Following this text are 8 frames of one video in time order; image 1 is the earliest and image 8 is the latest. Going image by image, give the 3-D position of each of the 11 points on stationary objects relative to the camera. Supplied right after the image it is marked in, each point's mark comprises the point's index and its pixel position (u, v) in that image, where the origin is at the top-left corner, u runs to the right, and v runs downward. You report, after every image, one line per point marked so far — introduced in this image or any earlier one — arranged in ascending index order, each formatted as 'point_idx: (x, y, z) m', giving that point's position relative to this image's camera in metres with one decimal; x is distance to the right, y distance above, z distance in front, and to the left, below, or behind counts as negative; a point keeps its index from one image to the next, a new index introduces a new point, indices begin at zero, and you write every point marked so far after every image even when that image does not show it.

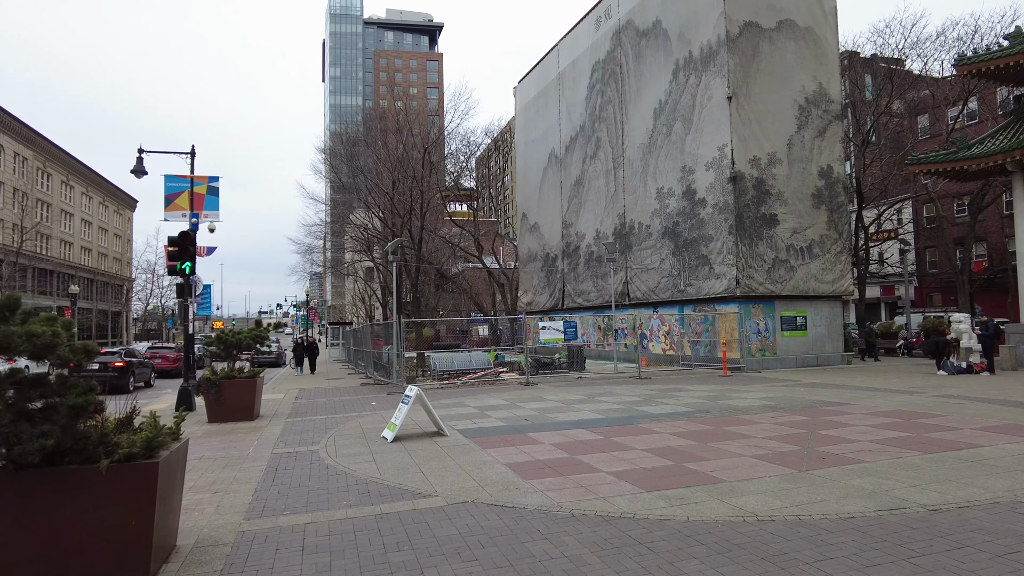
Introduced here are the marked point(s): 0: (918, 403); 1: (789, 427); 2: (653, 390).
0: (+7.4, -2.1, +11.7) m
1: (+4.2, -2.1, +9.6) m
2: (+3.3, -2.4, +14.9) m
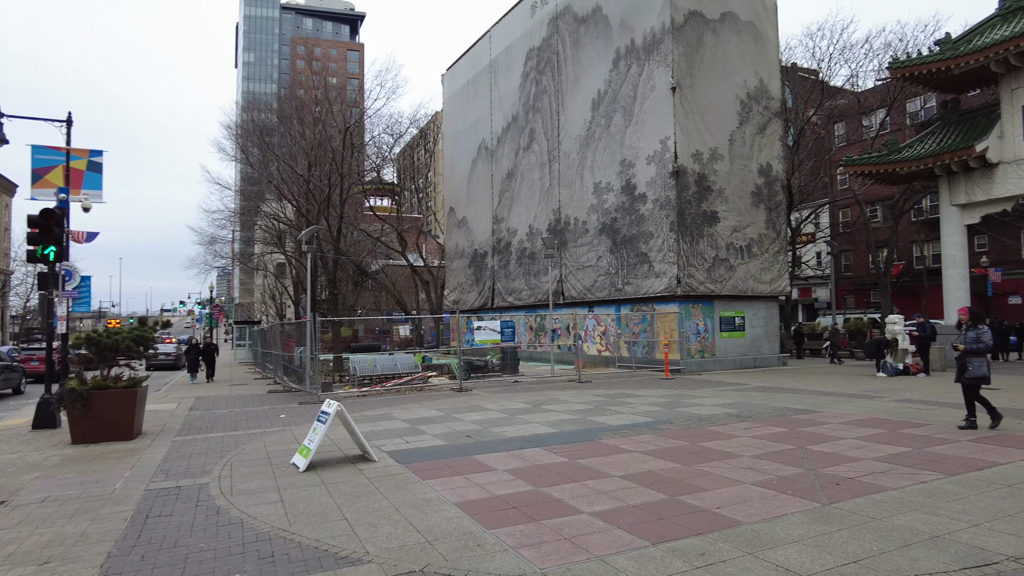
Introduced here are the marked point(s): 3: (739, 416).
0: (+6.4, -2.1, +11.0) m
1: (+3.4, -2.0, +8.5) m
2: (+1.9, -2.3, +13.6) m
3: (+3.8, -2.1, +10.8) m
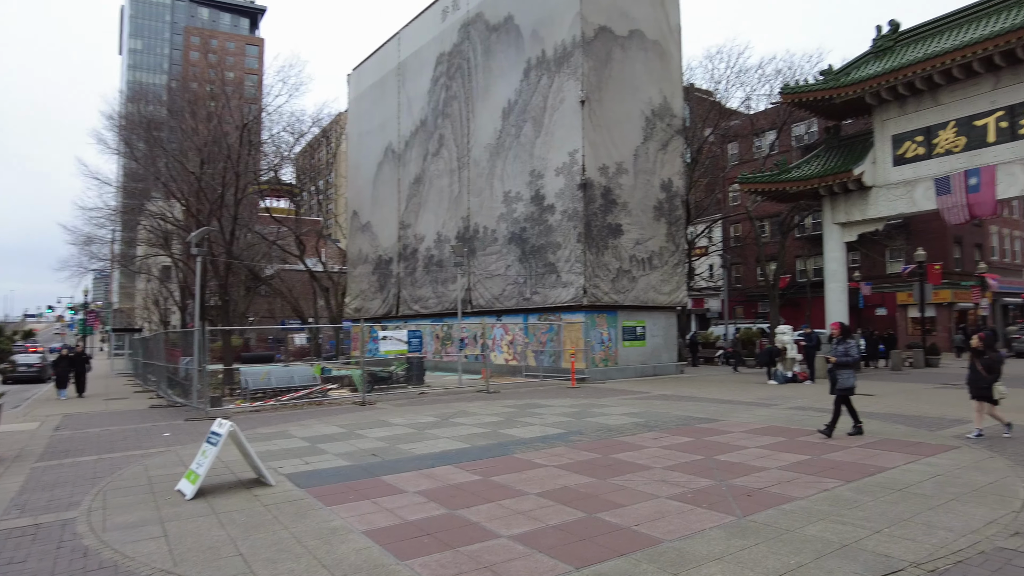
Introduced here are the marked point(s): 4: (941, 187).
0: (+4.8, -2.3, +11.5) m
1: (+2.3, -2.2, +8.6) m
2: (0.0, -2.5, +13.5) m
3: (+2.3, -2.3, +10.9) m
4: (+13.0, +3.0, +19.6) m
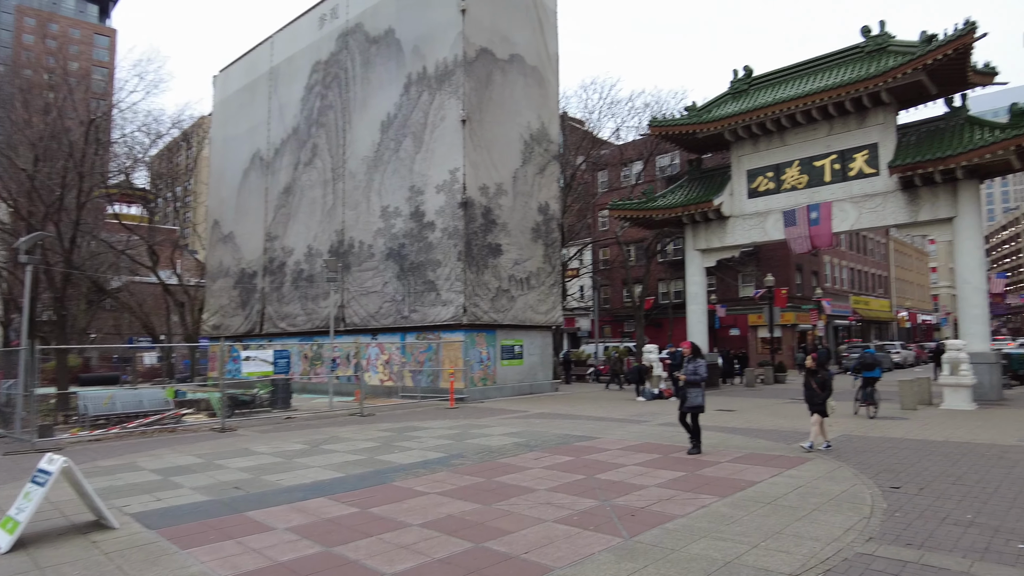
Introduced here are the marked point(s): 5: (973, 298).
0: (+2.6, -2.7, +11.9) m
1: (+0.7, -2.5, +8.6) m
2: (-2.5, -2.8, +12.9) m
3: (+0.3, -2.7, +10.9) m
4: (+9.1, +2.3, +21.6) m
5: (+12.9, -0.3, +18.0) m
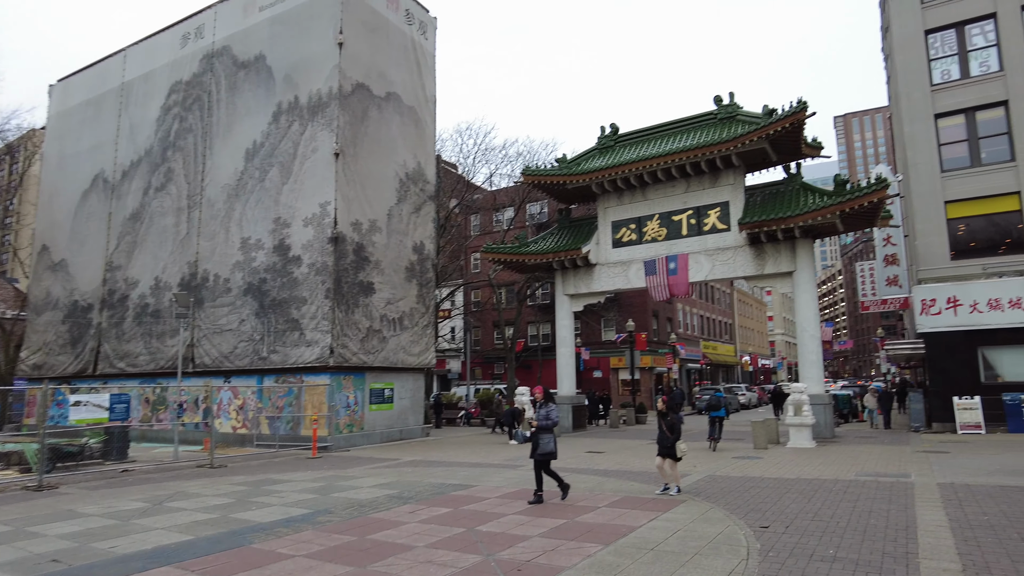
0: (+0.3, -3.5, +11.7) m
1: (-0.9, -3.0, +8.1) m
2: (-4.9, -3.5, +11.7) m
3: (-1.8, -3.3, +10.2) m
4: (+4.8, +0.7, +22.8) m
5: (+9.2, -1.8, +19.9) m
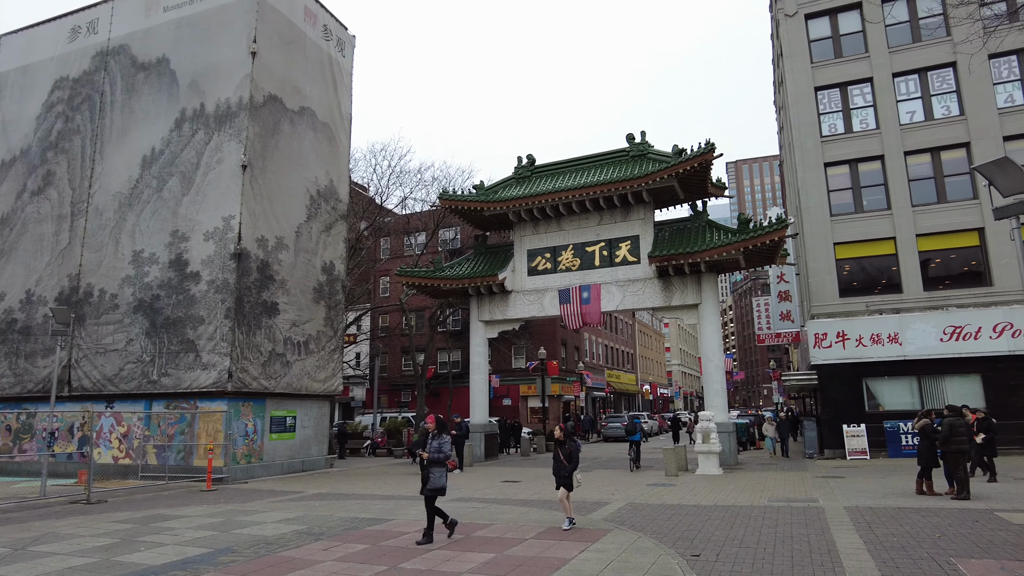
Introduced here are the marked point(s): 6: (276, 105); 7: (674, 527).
0: (-1.1, -3.9, +11.2) m
1: (-1.8, -3.2, +7.5) m
2: (-6.3, -3.8, +10.4) m
3: (-3.0, -3.6, +9.5) m
4: (+1.8, -0.3, +23.0) m
5: (+6.5, -2.8, +20.6) m
6: (-7.3, +5.7, +20.0) m
7: (+2.3, -3.4, +9.2) m
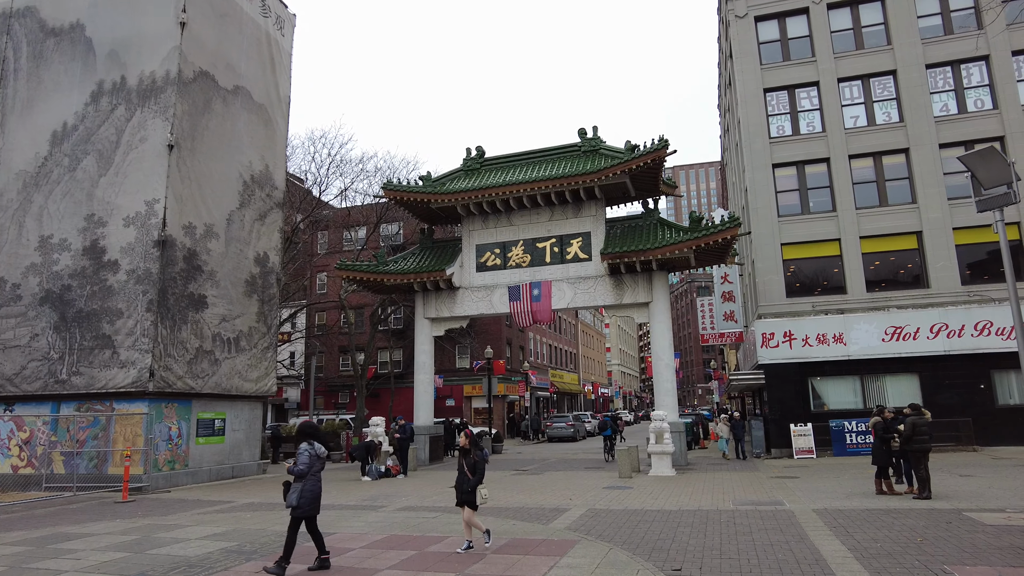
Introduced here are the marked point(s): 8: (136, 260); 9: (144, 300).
0: (-1.8, -3.7, +10.3) m
1: (-2.2, -3.0, +6.6) m
2: (-6.9, -3.6, +9.0) m
3: (-3.5, -3.4, +8.4) m
4: (0.0, -0.2, +22.3) m
5: (+4.9, -2.7, +20.4) m
6: (-8.7, +5.9, +18.4) m
7: (+1.8, -3.3, +8.6) m
8: (-9.6, +0.7, +16.6) m
9: (-9.3, -0.3, +16.4) m
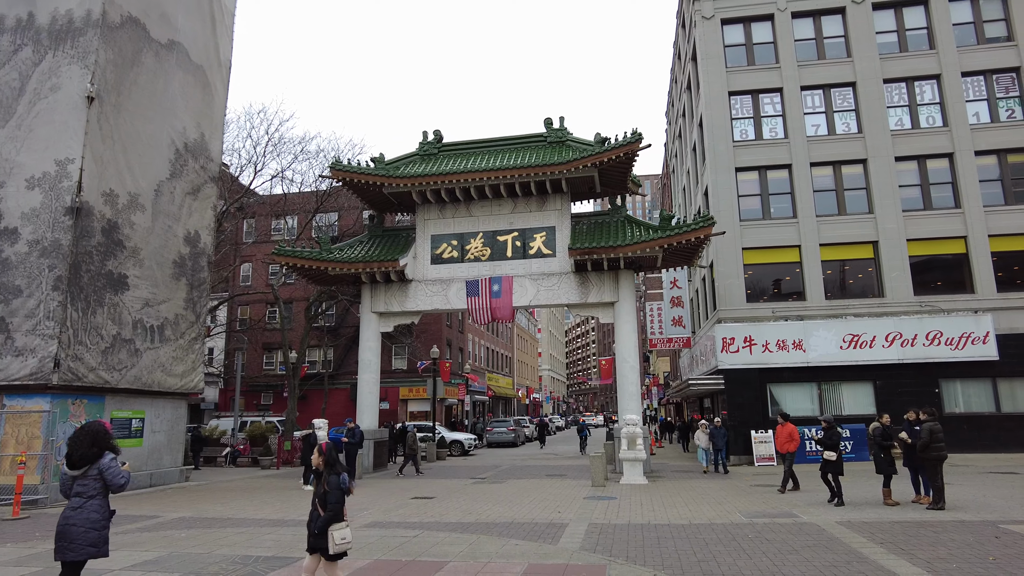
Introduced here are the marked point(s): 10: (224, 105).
0: (-1.9, -3.4, +8.7) m
1: (-1.7, -2.7, +5.0) m
2: (-6.7, -3.1, +6.8) m
3: (-3.3, -3.0, +6.6) m
4: (-1.4, 0.0, +20.9) m
5: (+3.6, -2.7, +19.5) m
6: (-9.3, +6.4, +16.1) m
7: (+1.9, -3.1, +7.4) m
8: (-10.2, +1.3, +14.0) m
9: (-9.9, +0.2, +13.9) m
10: (-8.7, +5.6, +19.7) m
